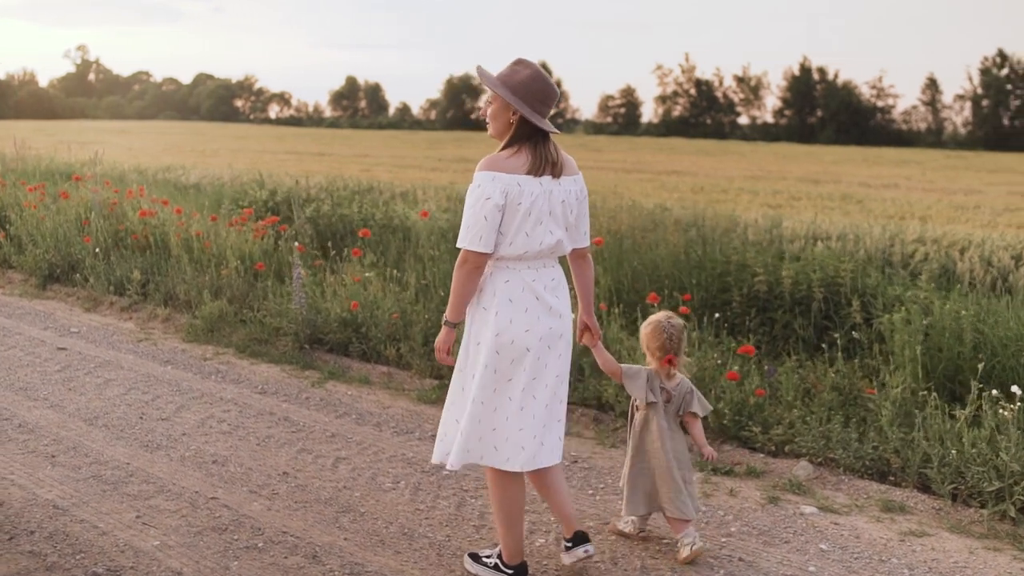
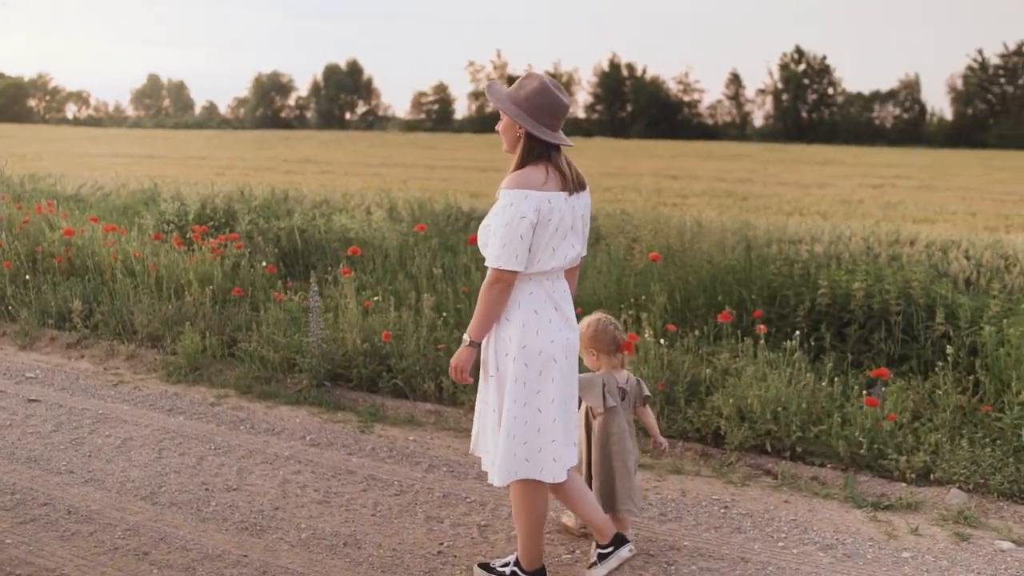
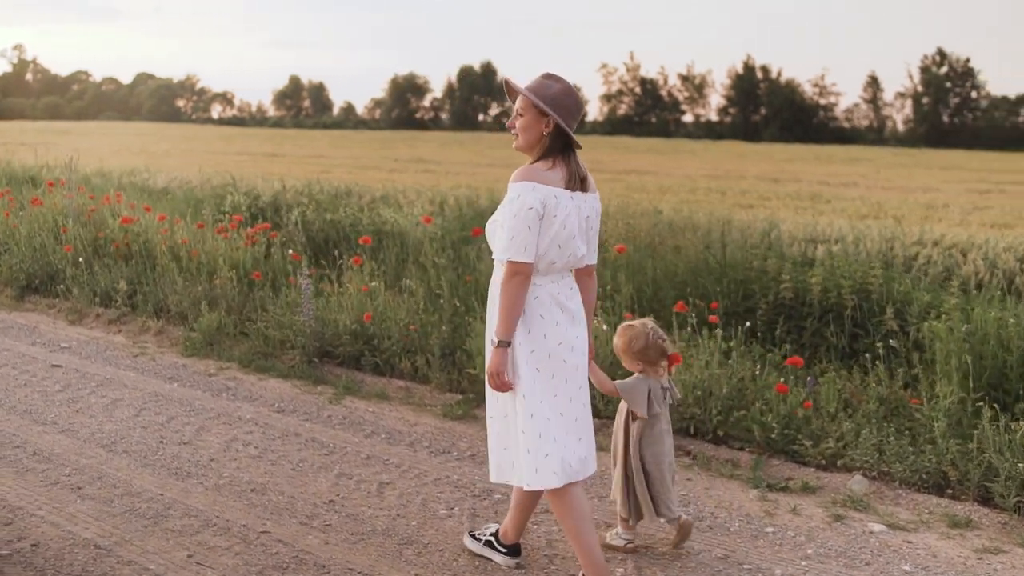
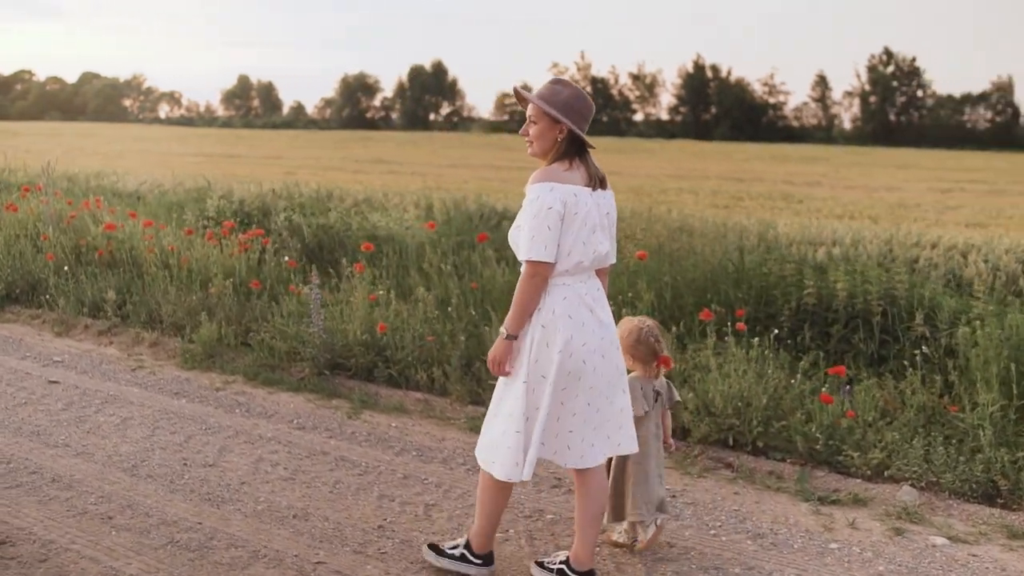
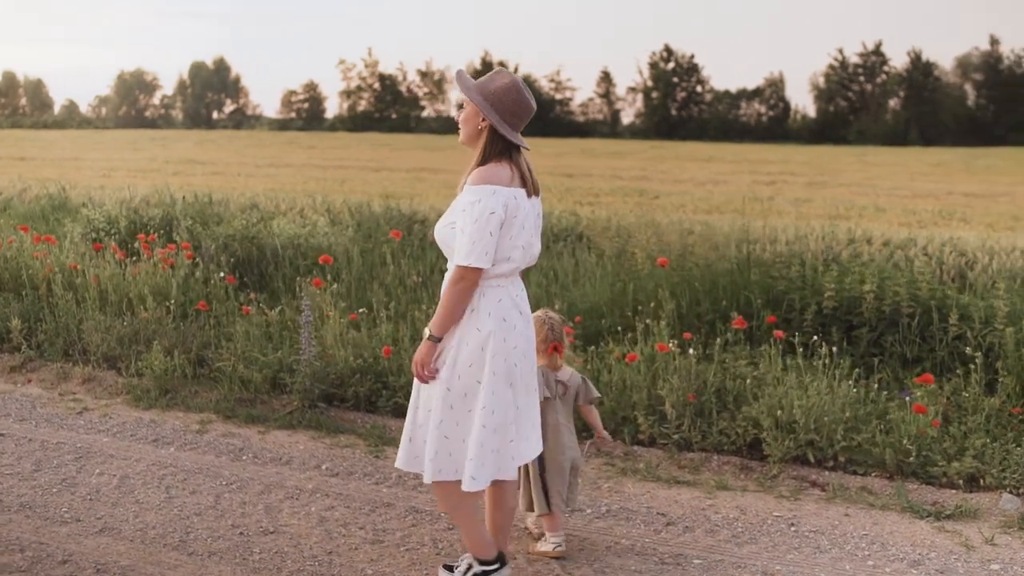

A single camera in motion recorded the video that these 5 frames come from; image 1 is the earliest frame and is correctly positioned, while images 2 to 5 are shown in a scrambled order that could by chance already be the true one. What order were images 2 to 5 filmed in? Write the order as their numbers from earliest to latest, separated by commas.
3, 4, 2, 5
